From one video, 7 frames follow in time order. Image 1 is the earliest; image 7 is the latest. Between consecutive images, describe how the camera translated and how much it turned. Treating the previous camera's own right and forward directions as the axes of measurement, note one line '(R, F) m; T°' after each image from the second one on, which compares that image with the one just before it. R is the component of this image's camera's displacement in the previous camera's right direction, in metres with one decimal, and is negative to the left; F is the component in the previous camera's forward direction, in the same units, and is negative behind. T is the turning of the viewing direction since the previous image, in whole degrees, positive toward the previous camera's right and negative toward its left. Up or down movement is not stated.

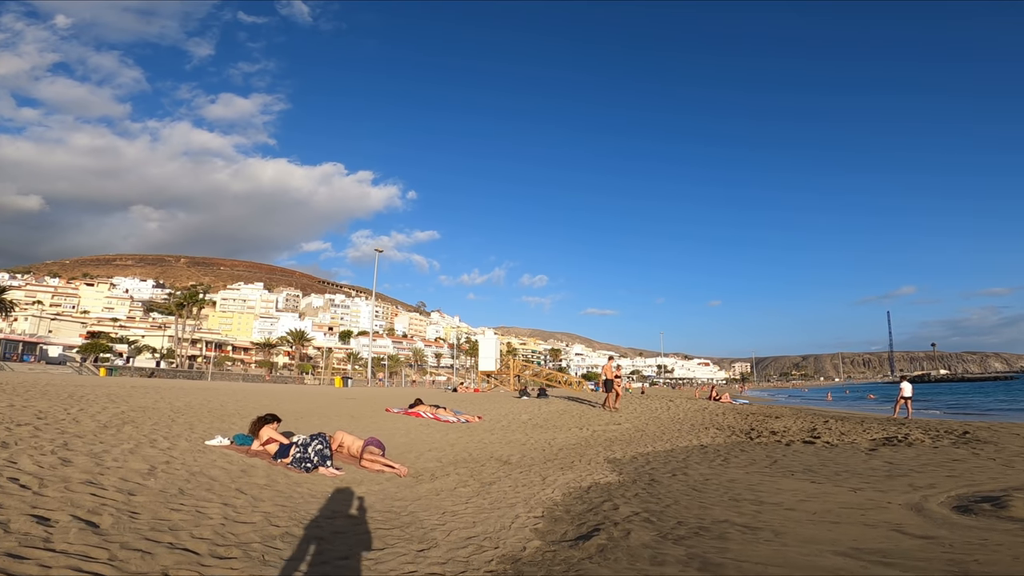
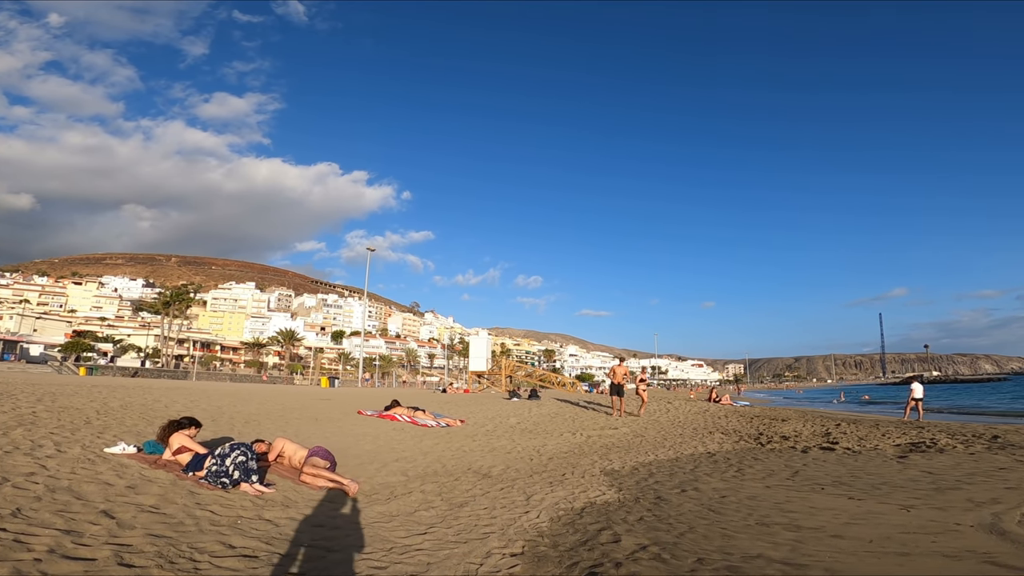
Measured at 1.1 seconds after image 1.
(+0.2, +1.4) m; +1°
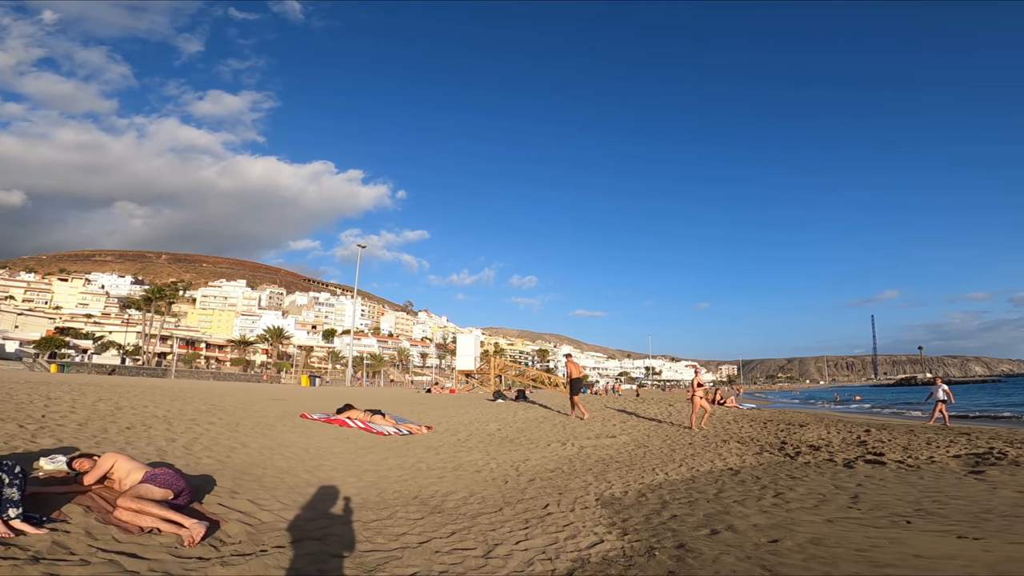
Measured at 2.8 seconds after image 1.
(+0.3, +2.2) m; +1°
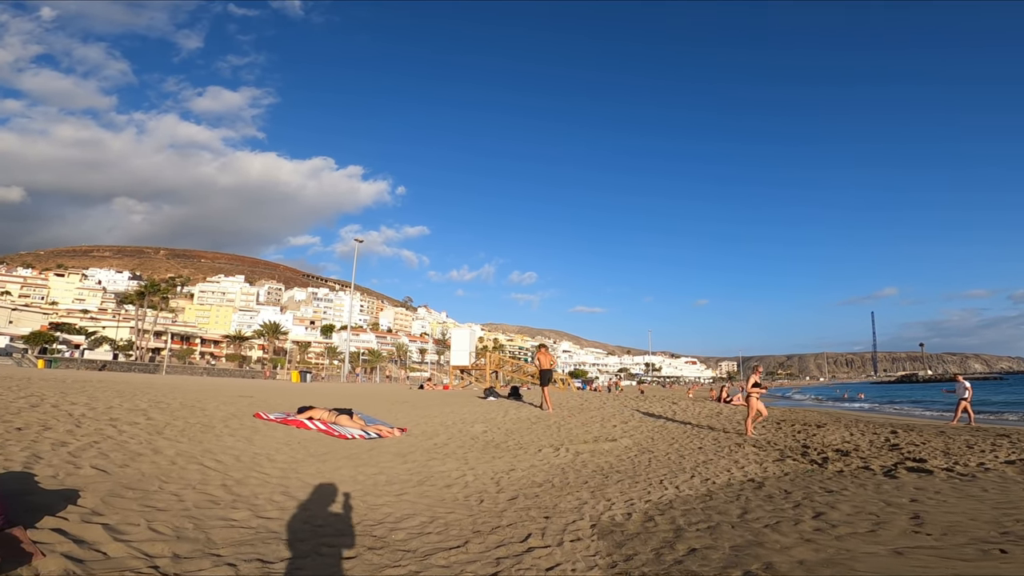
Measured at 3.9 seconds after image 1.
(+0.3, +1.4) m; 0°
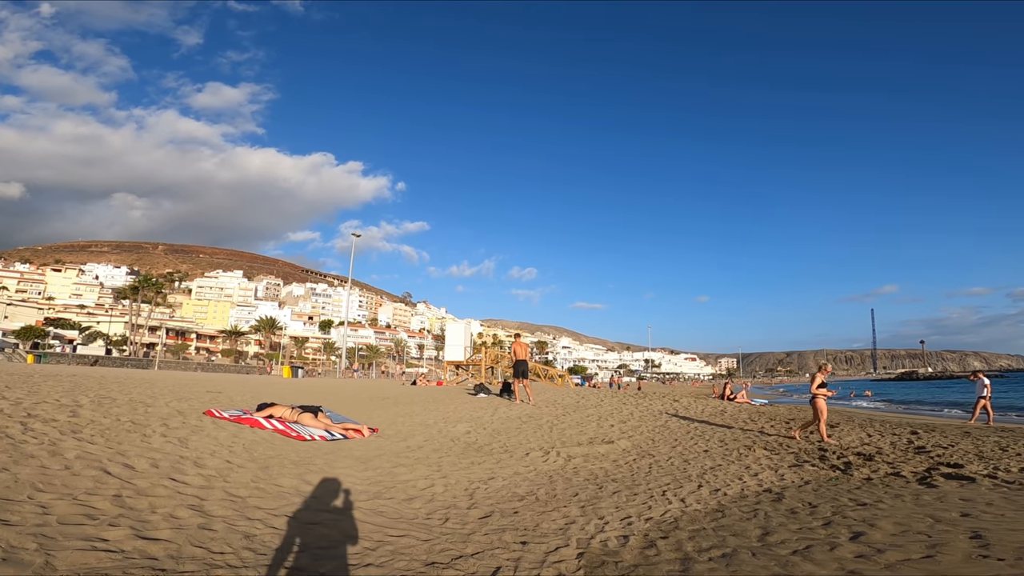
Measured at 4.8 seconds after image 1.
(+0.3, +1.0) m; 0°
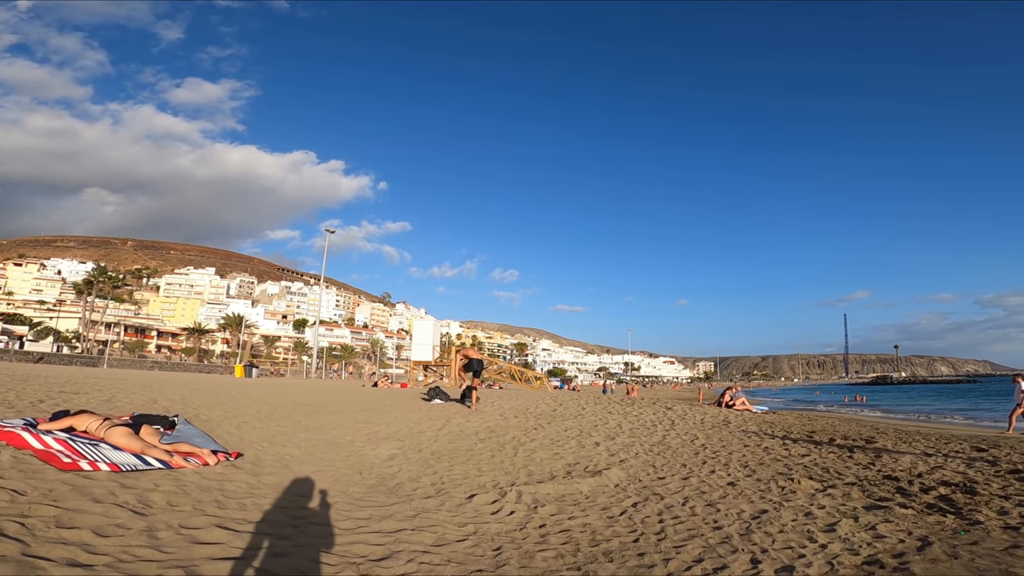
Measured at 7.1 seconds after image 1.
(+0.5, +2.9) m; +2°
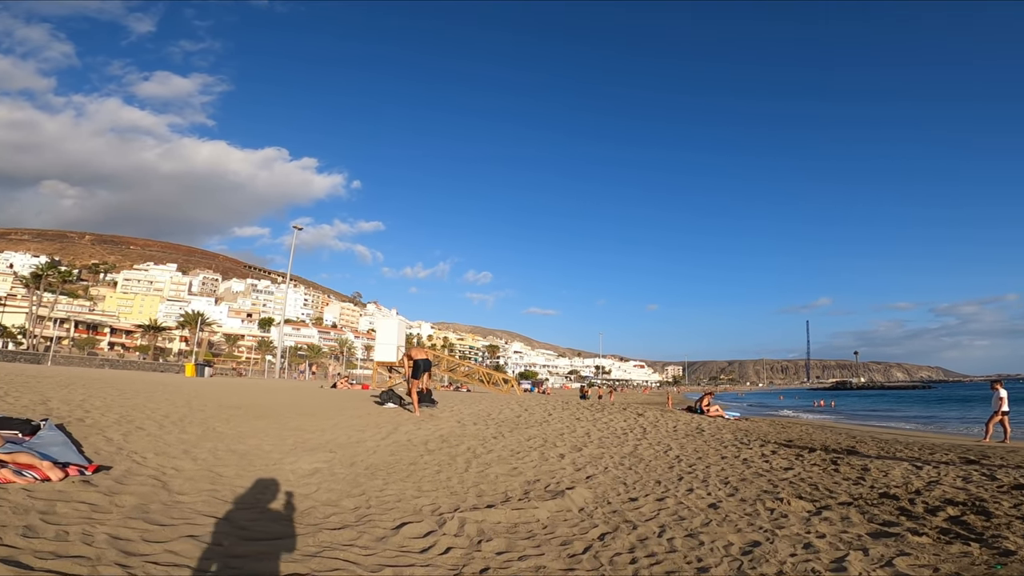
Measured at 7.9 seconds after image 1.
(+0.2, +1.0) m; +3°
